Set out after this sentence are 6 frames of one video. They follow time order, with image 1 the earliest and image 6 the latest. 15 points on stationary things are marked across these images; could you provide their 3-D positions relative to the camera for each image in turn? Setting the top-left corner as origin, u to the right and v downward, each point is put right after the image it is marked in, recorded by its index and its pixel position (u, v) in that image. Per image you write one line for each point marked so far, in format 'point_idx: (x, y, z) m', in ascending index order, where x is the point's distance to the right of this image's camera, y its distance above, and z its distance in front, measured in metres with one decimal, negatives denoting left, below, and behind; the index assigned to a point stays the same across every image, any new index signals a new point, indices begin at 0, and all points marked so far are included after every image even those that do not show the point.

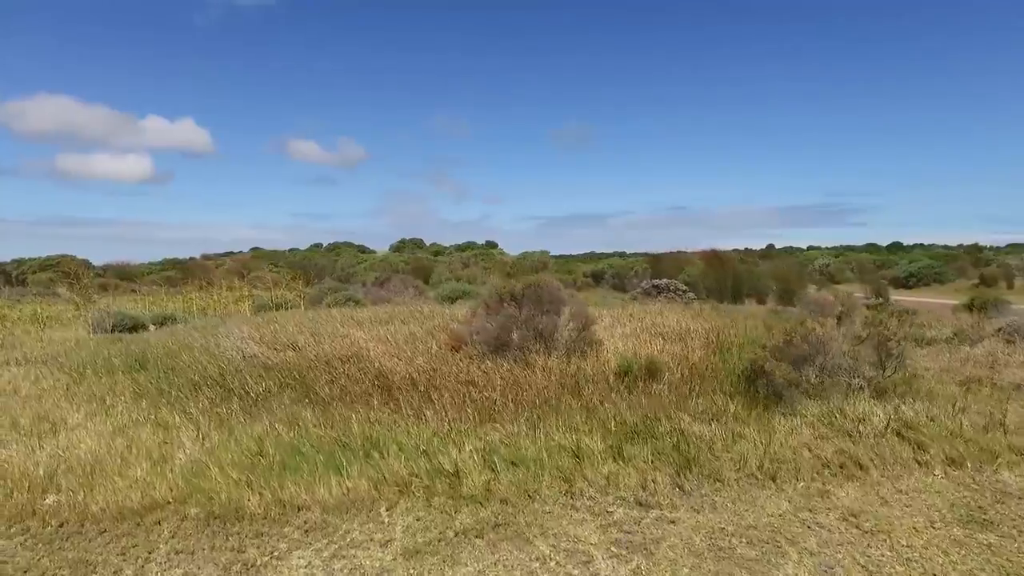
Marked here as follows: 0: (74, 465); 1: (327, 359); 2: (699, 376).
0: (-2.8, -1.1, +4.3) m
1: (-1.9, -0.7, +6.9) m
2: (+1.9, -0.9, +6.8) m
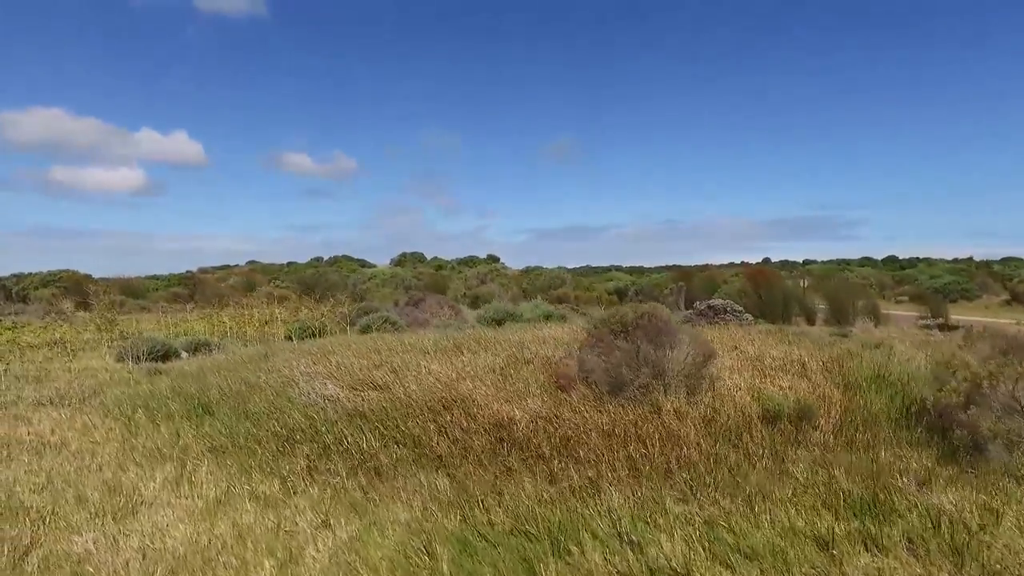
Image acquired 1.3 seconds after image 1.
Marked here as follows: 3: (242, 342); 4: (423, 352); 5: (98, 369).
0: (-1.6, -1.3, +3.3) m
1: (-0.7, -1.0, +5.9) m
2: (+3.0, -1.1, +5.8) m
3: (-4.4, -0.9, +11.1) m
4: (-1.2, -0.9, +9.2) m
5: (-5.5, -1.1, +9.1) m
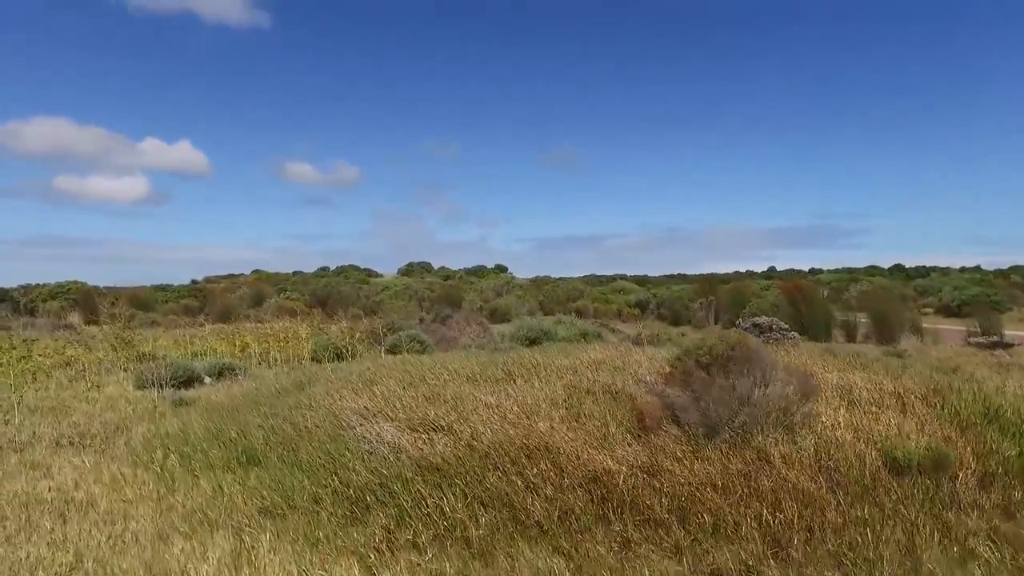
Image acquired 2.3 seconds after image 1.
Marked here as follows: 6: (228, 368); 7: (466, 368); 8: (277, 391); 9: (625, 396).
0: (-0.9, -1.5, +2.5) m
1: (-0.1, -1.2, +5.2) m
2: (+3.7, -1.4, +5.0) m
3: (-3.7, -1.2, +10.4) m
4: (-0.5, -1.1, +8.5) m
5: (-4.8, -1.4, +8.4) m
6: (-4.3, -1.2, +10.4) m
7: (-0.6, -1.1, +9.5) m
8: (-2.7, -1.2, +7.9) m
9: (+1.2, -1.2, +7.5) m
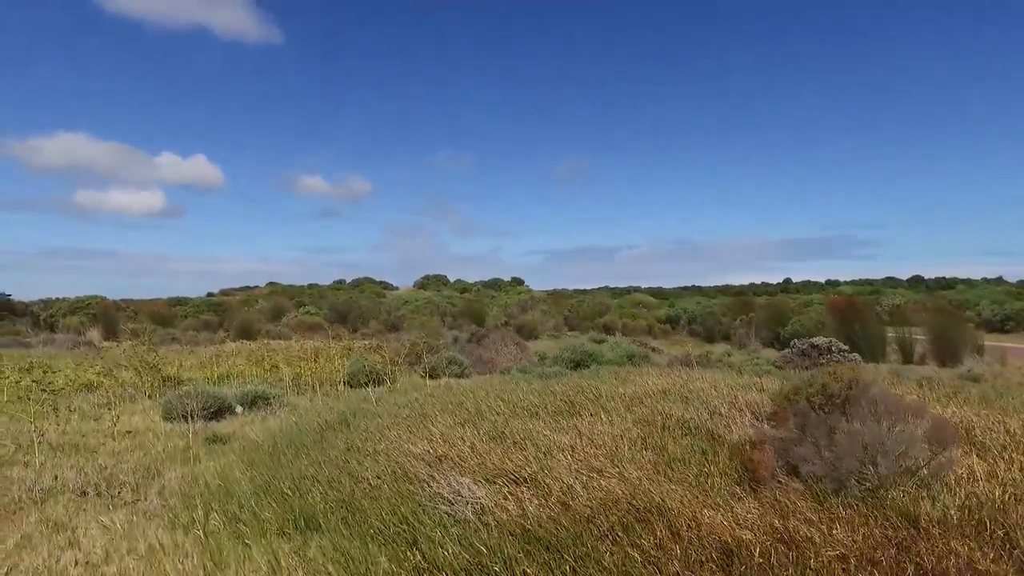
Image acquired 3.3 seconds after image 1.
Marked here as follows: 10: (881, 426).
0: (-0.3, -1.7, +1.7) m
1: (+0.6, -1.4, +4.4) m
2: (+4.3, -1.6, +4.2) m
3: (-2.9, -1.5, +9.6) m
4: (+0.2, -1.4, +7.7) m
5: (-4.1, -1.6, +7.6) m
6: (-3.6, -1.5, +9.7) m
7: (+0.1, -1.4, +8.7) m
8: (-2.0, -1.5, +7.1) m
9: (+2.0, -1.5, +6.7) m
10: (+2.9, -1.0, +5.3) m
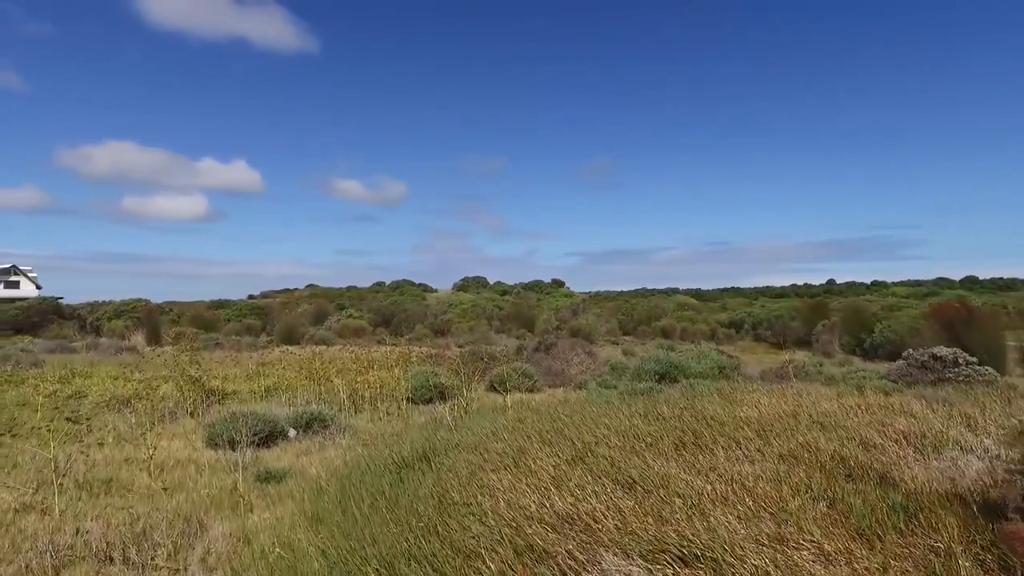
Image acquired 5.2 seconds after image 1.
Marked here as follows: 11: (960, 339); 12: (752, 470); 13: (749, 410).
0: (+0.4, -1.7, +0.3) m
1: (+1.5, -1.5, +2.9) m
2: (+5.2, -1.6, +2.5) m
3: (-1.8, -1.6, +8.4) m
4: (+1.2, -1.5, +6.2) m
5: (-3.1, -1.7, +6.4) m
6: (-2.4, -1.6, +8.4) m
7: (+1.2, -1.5, +7.3) m
8: (-1.0, -1.5, +5.8) m
9: (+3.0, -1.5, +5.2) m
10: (+3.8, -1.1, +3.8) m
11: (+10.5, -1.0, +16.2) m
12: (+1.9, -1.5, +5.6) m
13: (+2.8, -1.4, +8.2) m
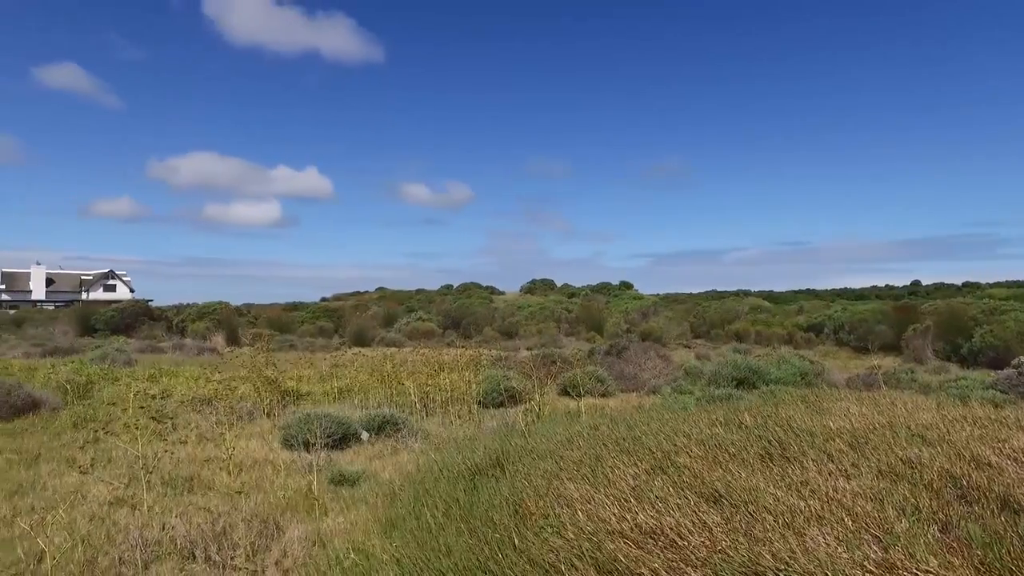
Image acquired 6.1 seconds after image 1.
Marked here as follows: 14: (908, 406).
0: (+0.5, -1.7, +0.1) m
1: (+1.8, -1.5, +2.6) m
2: (+5.5, -1.6, +1.8) m
3: (-0.9, -1.6, +8.3) m
4: (+1.9, -1.5, +5.9) m
5: (-2.4, -1.7, +6.5) m
6: (-1.5, -1.6, +8.4) m
7: (+2.0, -1.5, +7.0) m
8: (-0.4, -1.5, +5.7) m
9: (+3.5, -1.5, +4.7) m
10: (+4.2, -1.1, +3.2) m
11: (+12.1, -1.0, +15.0) m
12: (+2.5, -1.5, +5.2) m
13: (+3.7, -1.5, +7.7) m
14: (+5.2, -1.5, +8.9) m
